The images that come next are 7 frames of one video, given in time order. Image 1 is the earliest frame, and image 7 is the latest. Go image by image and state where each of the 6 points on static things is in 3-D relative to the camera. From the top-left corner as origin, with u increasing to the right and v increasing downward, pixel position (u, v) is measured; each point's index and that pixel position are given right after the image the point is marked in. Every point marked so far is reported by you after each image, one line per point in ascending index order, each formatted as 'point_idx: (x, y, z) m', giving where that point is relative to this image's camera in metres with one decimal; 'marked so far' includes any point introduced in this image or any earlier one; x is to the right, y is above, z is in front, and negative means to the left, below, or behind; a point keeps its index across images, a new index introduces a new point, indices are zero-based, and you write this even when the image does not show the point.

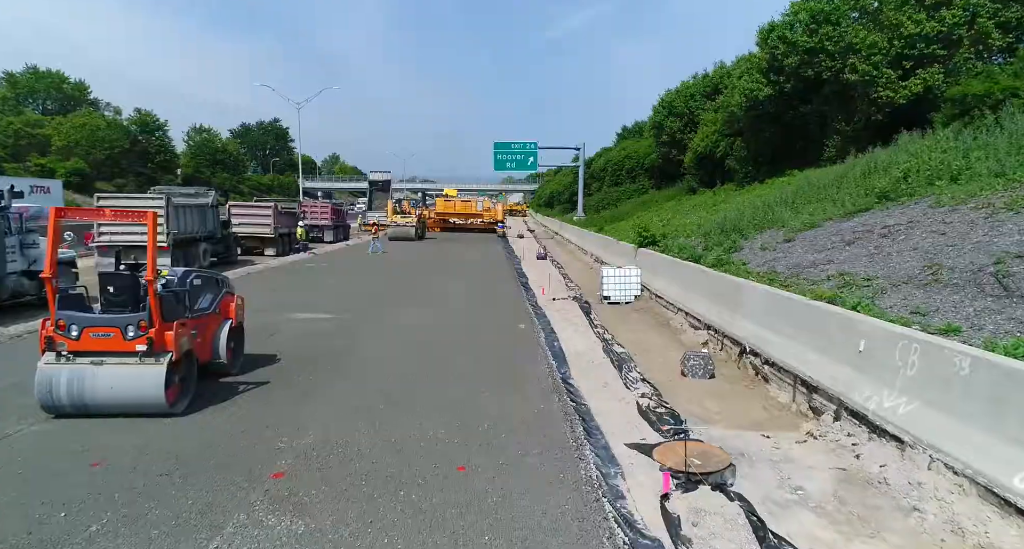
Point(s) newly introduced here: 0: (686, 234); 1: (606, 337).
0: (+4.8, +1.1, +18.7) m
1: (+1.6, -1.1, +11.7) m
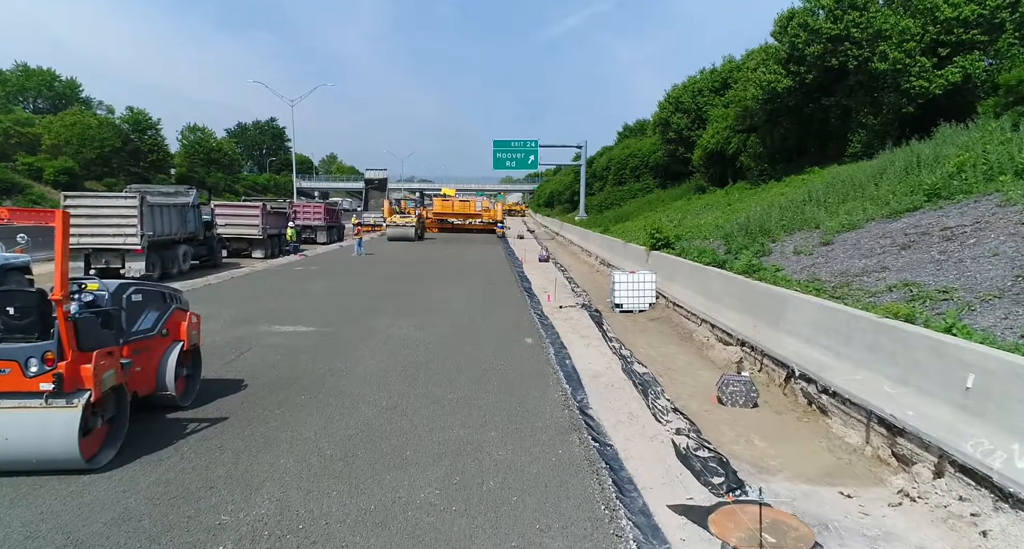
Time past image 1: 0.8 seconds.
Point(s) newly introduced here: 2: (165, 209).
0: (+4.9, +1.0, +17.4) m
1: (+1.7, -1.2, +10.4) m
2: (-9.2, +1.7, +18.1) m
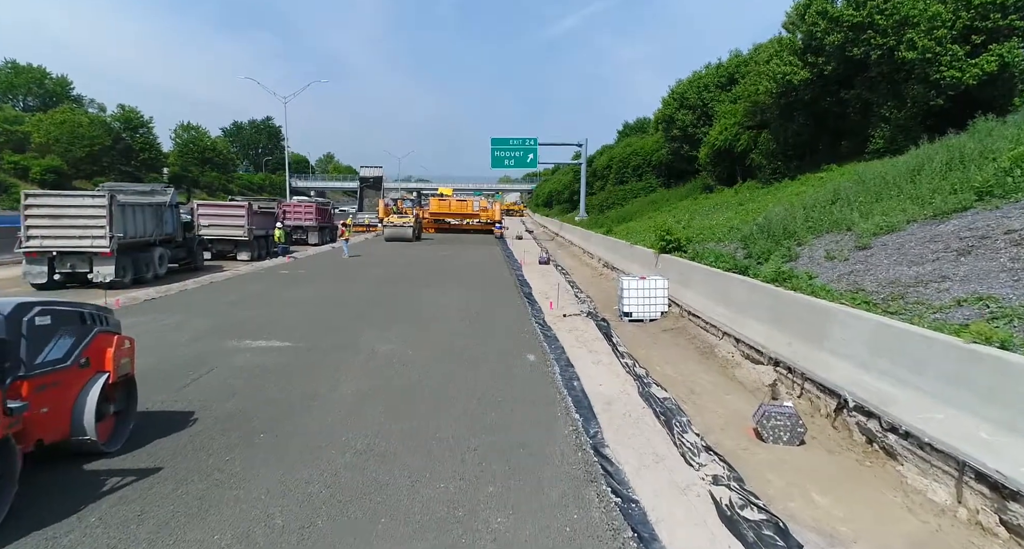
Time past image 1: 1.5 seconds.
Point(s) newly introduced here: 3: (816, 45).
0: (+4.8, +0.9, +16.2) m
1: (+1.7, -1.3, +9.1) m
2: (-9.2, +1.6, +16.8) m
3: (+8.6, +6.5, +19.2) m
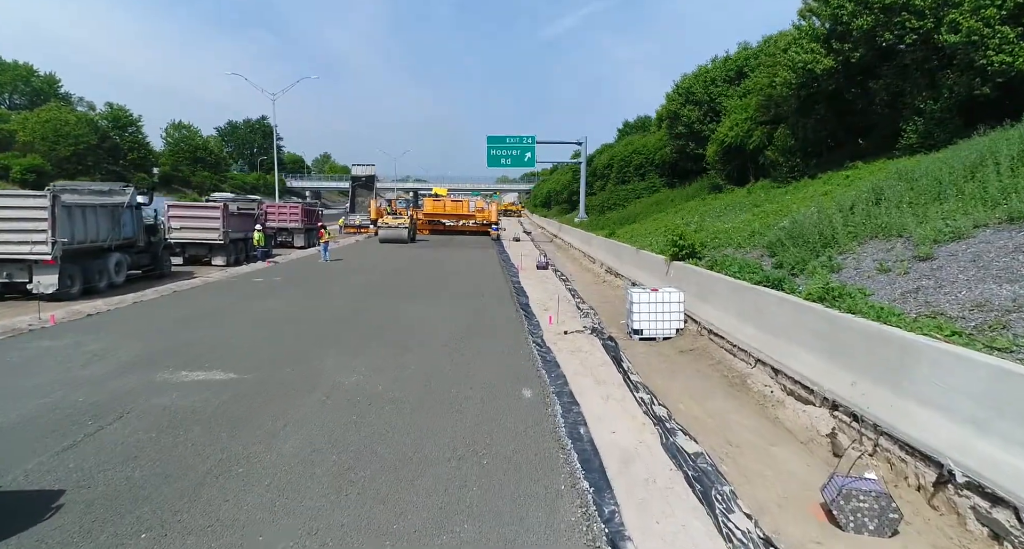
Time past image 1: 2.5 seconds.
0: (+4.7, +0.7, +14.4) m
1: (+1.6, -1.5, +7.4) m
2: (-9.3, +1.4, +15.1) m
3: (+8.5, +6.3, +17.5) m
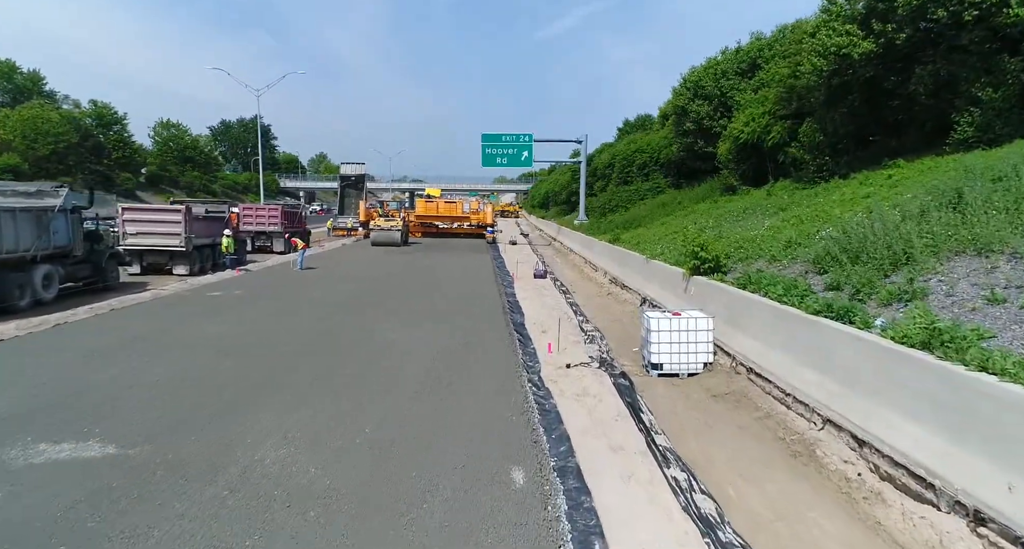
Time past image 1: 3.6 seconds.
0: (+4.6, +0.4, +12.2) m
1: (+1.5, -1.8, +5.2) m
2: (-9.5, +1.1, +12.8) m
3: (+8.3, +6.0, +15.3) m
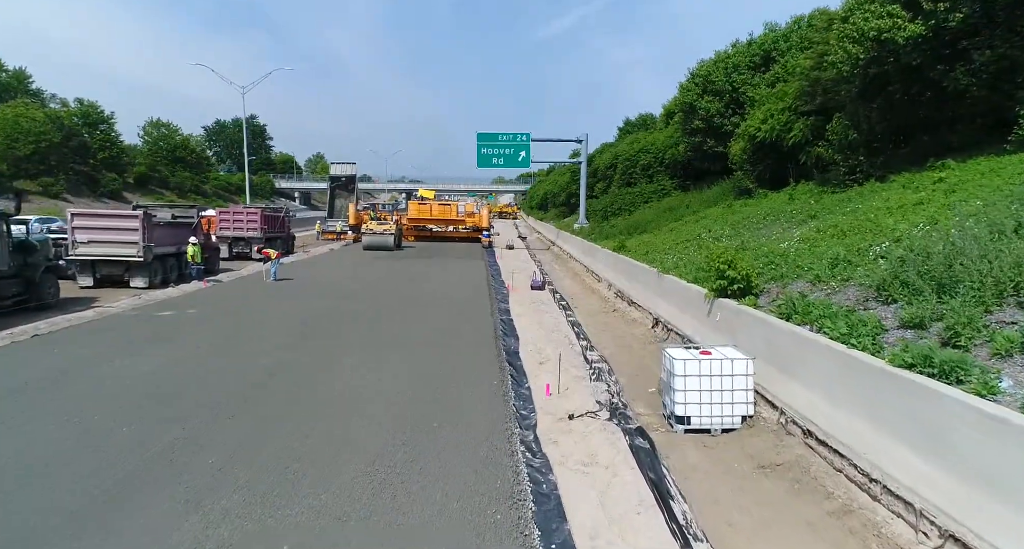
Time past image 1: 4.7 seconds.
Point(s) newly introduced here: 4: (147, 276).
0: (+4.4, 0.0, +10.2) m
1: (+1.4, -2.2, +3.2) m
2: (-9.6, +0.8, +10.8) m
3: (+8.2, +5.6, +13.3) m
4: (-9.9, 0.0, +18.4) m
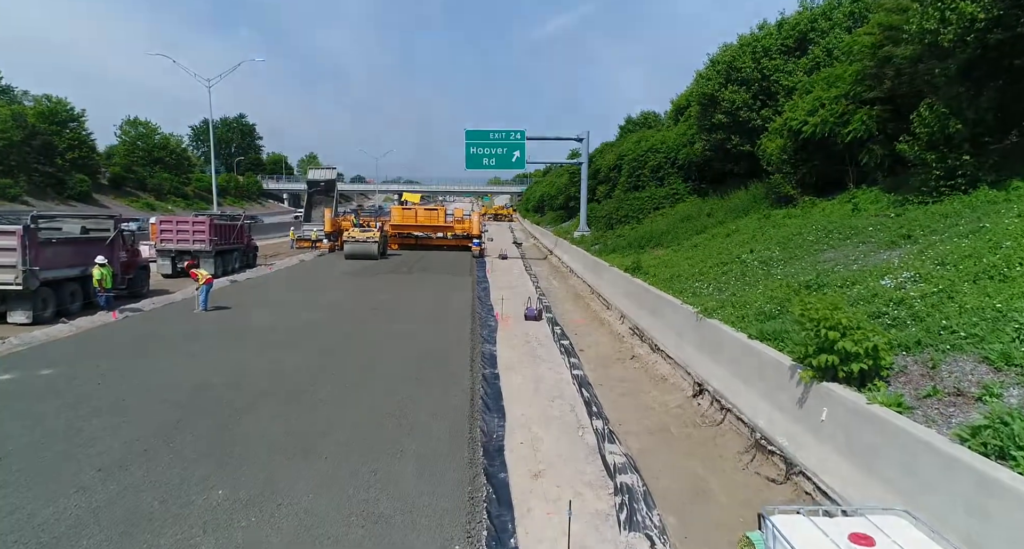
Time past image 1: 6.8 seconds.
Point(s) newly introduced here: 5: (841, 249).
0: (+4.2, -0.7, +6.1) m
1: (+1.2, -2.8, -0.9) m
2: (-9.8, +0.1, +6.6) m
3: (+7.9, +5.0, +9.3) m
4: (-10.2, -0.7, +14.3) m
5: (+5.8, +0.5, +11.9) m
